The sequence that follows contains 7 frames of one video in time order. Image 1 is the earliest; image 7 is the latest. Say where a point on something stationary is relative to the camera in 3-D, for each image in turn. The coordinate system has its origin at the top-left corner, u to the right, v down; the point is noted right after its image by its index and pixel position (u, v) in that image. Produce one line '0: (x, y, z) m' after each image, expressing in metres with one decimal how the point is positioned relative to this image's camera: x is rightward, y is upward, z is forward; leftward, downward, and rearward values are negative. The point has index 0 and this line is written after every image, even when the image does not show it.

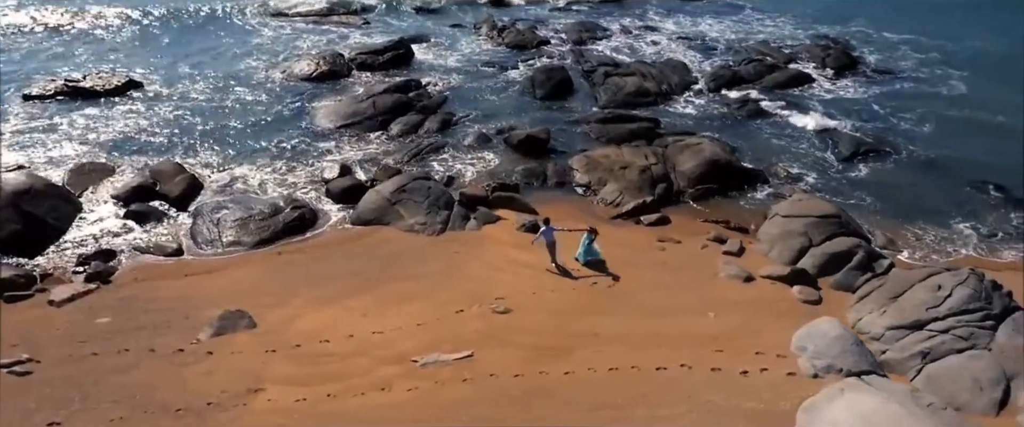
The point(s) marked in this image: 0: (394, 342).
0: (-1.7, -1.9, +11.4) m
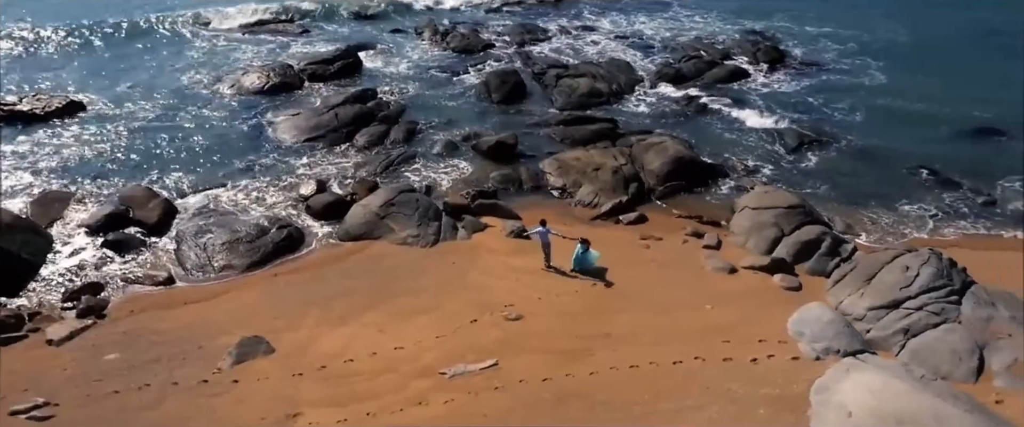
0: (-1.4, -2.2, +11.7) m
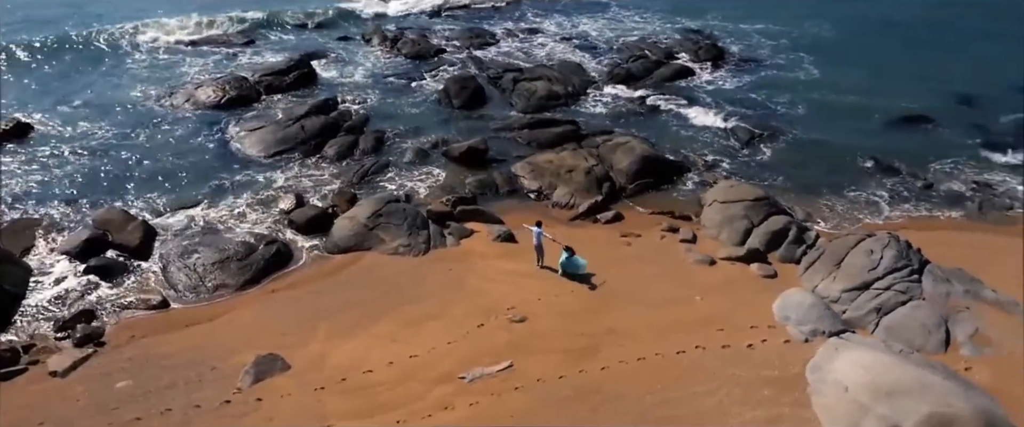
0: (-1.2, -2.4, +12.1) m
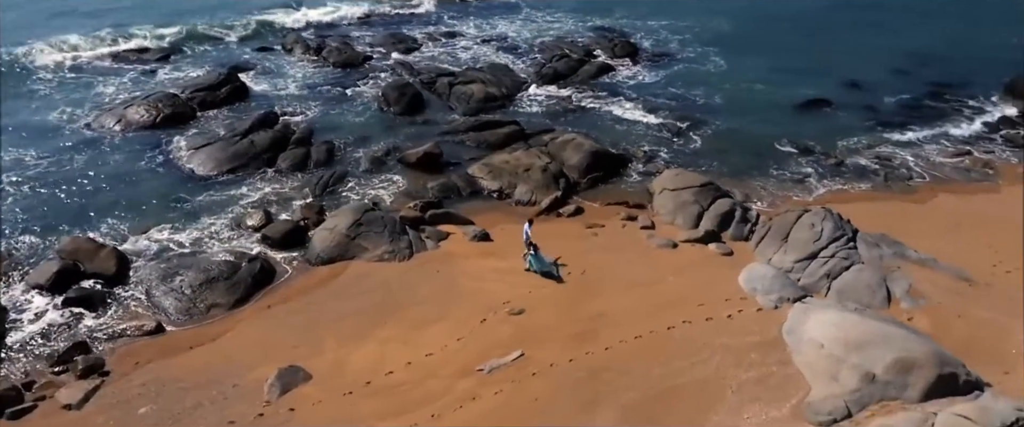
0: (-1.0, -2.5, +12.8) m
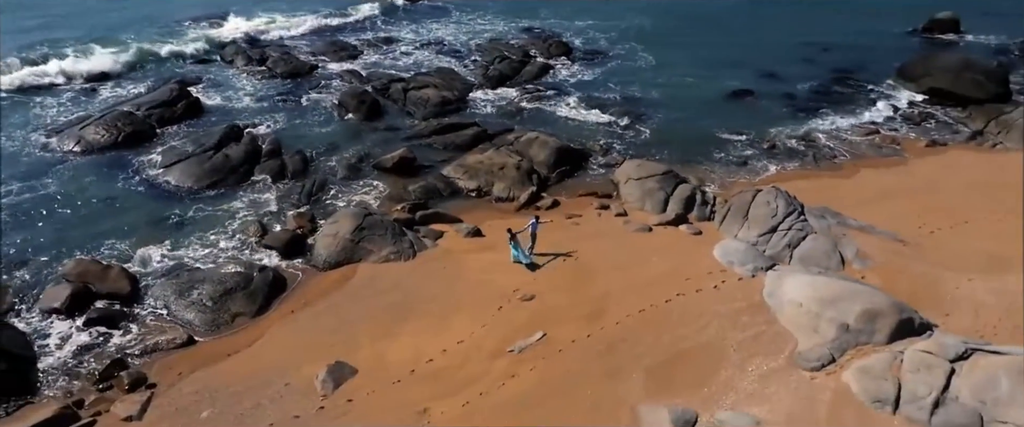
0: (-0.6, -2.4, +14.1) m
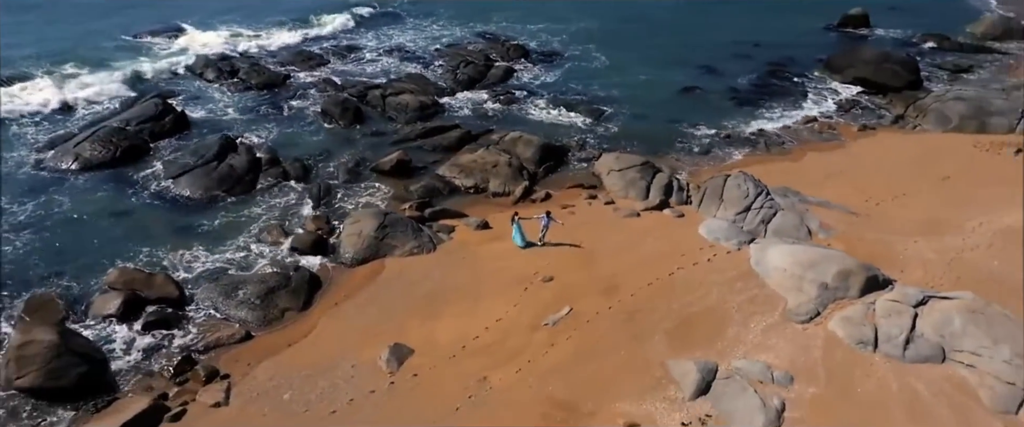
0: (+0.1, -2.2, +16.0) m
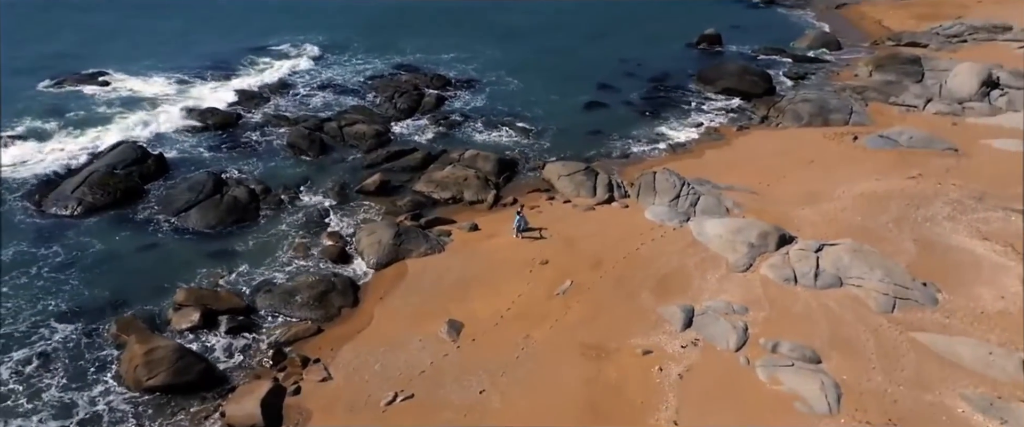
0: (+0.6, -2.2, +20.4) m
